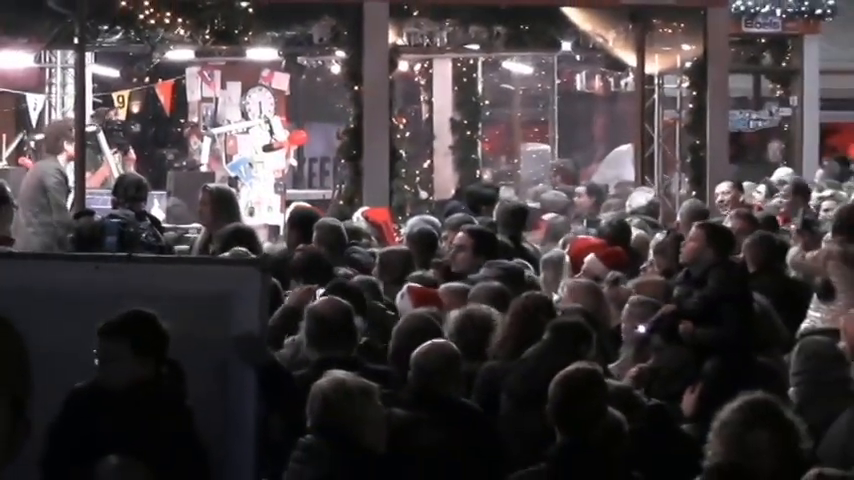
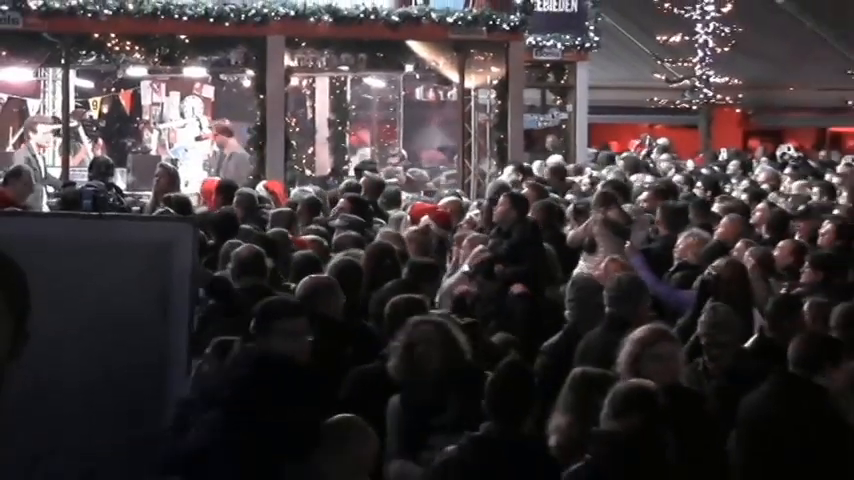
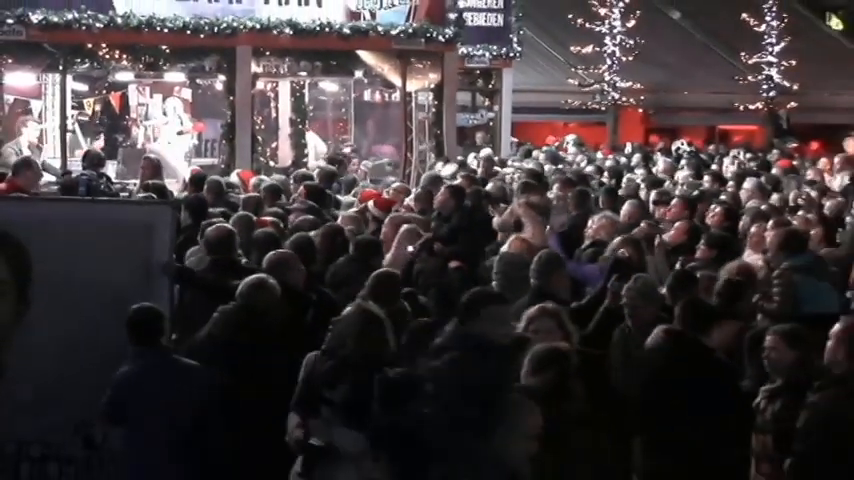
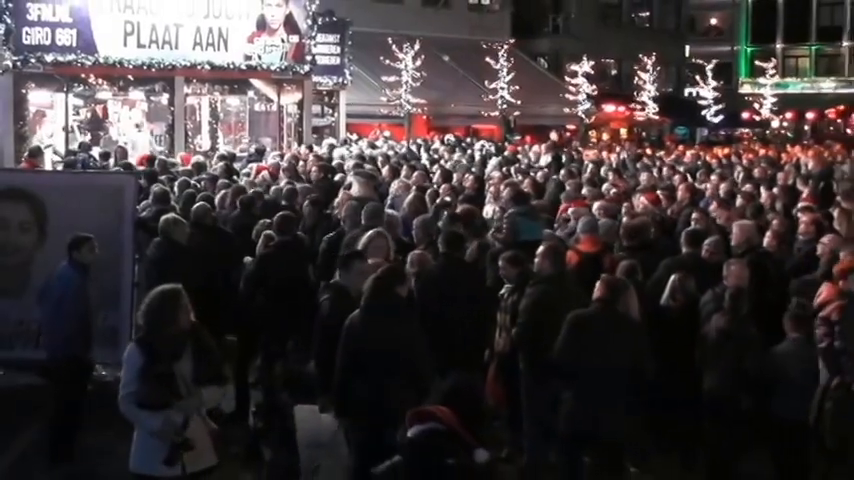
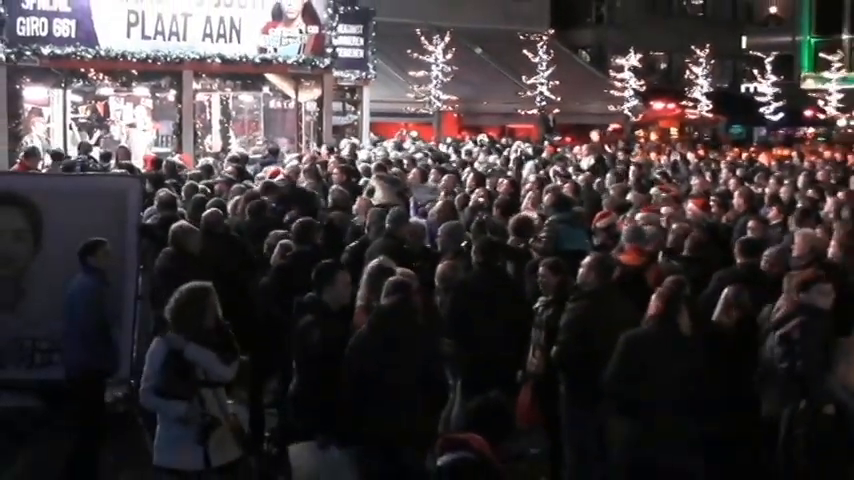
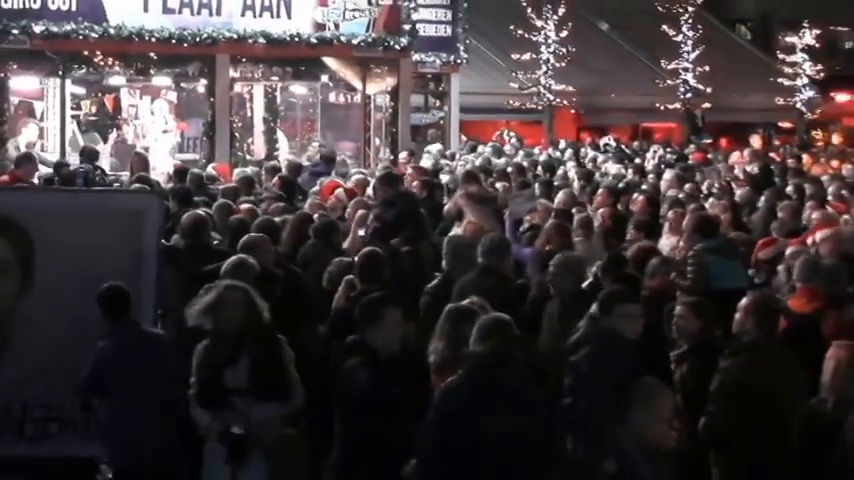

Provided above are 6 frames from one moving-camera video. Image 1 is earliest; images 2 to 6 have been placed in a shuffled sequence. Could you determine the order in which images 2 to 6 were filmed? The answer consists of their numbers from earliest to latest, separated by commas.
2, 3, 6, 5, 4
